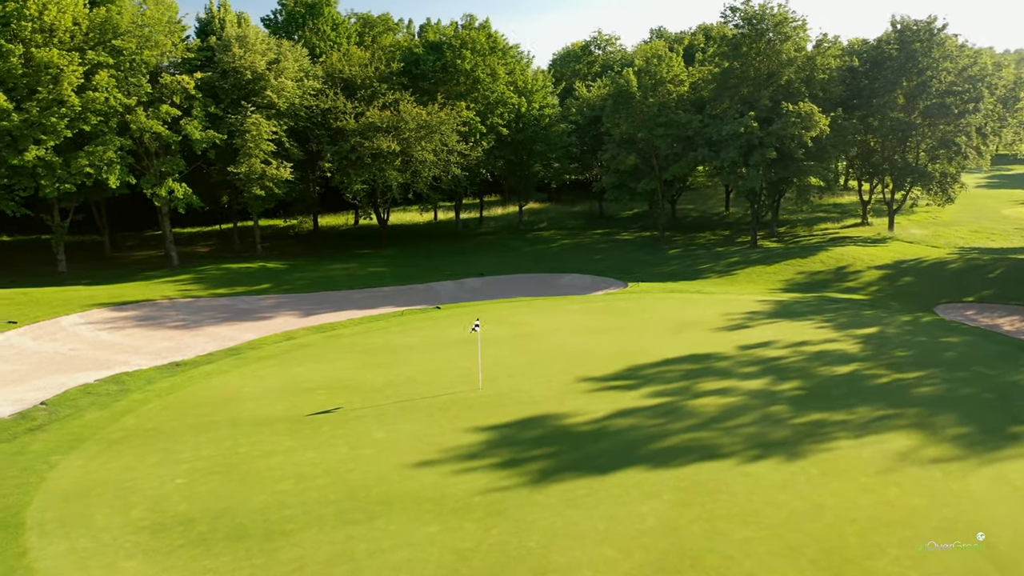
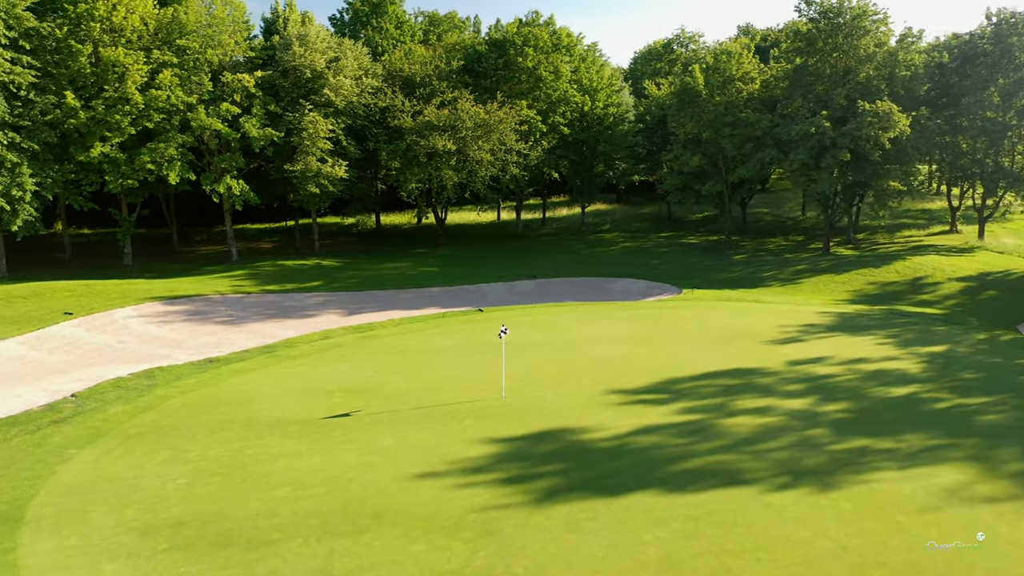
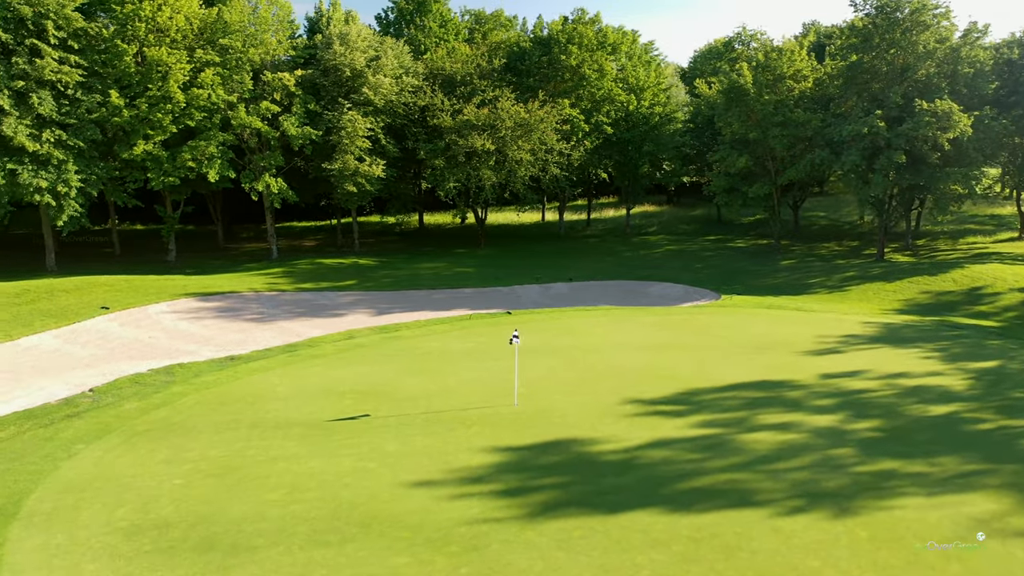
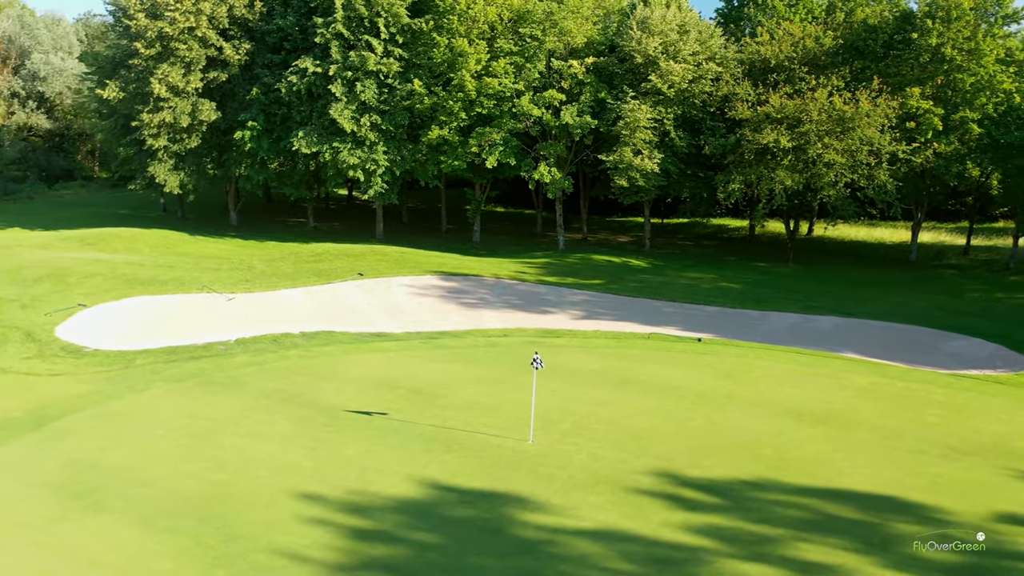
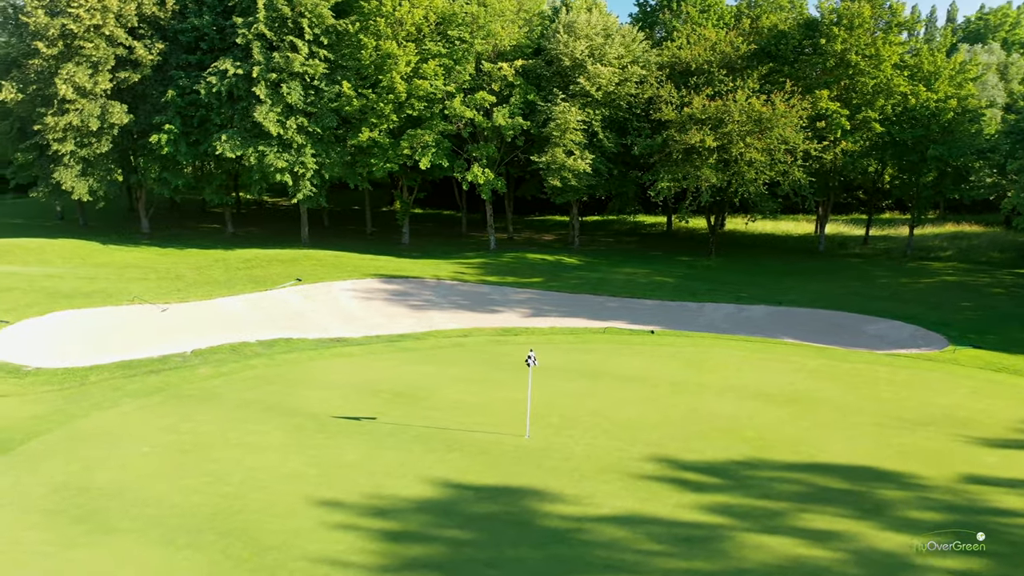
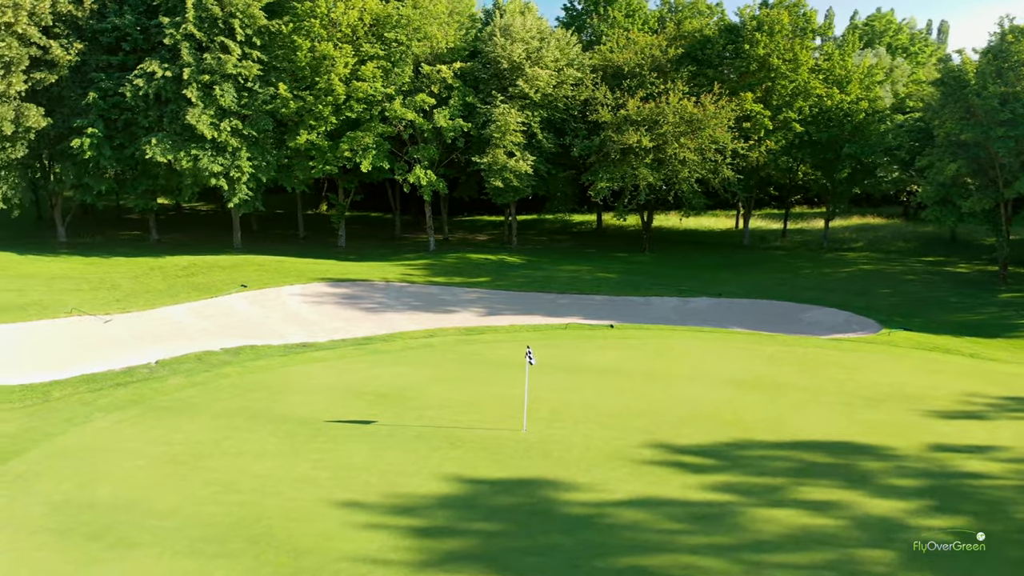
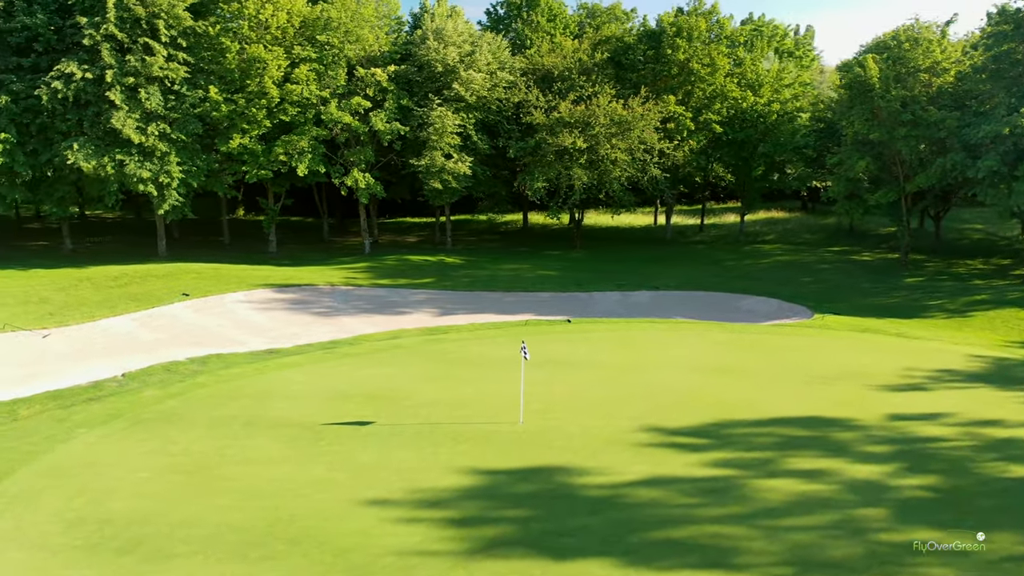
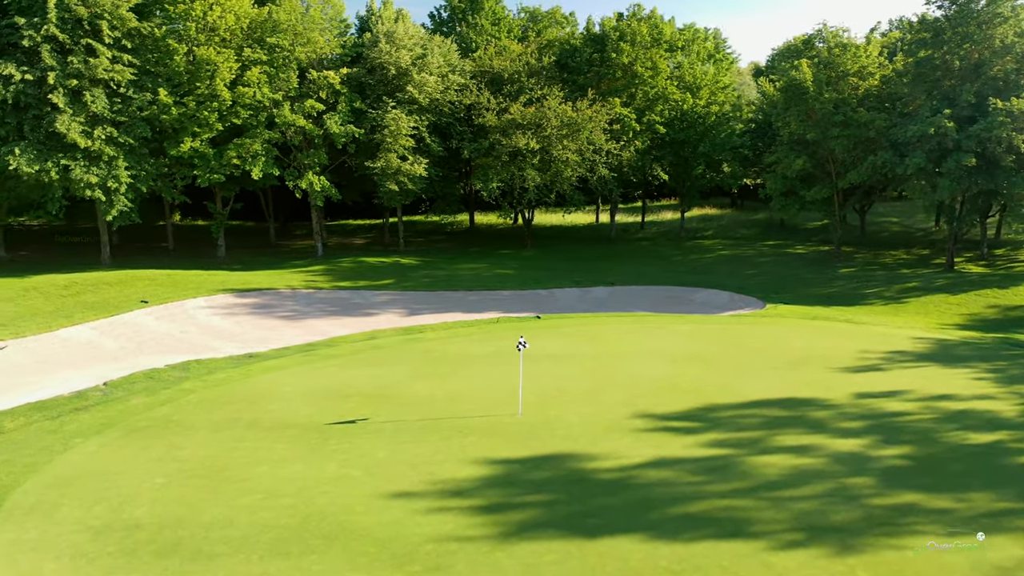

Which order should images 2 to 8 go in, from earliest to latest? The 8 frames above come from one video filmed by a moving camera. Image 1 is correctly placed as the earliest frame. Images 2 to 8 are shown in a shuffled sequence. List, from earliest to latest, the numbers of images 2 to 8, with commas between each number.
2, 3, 8, 7, 6, 5, 4
